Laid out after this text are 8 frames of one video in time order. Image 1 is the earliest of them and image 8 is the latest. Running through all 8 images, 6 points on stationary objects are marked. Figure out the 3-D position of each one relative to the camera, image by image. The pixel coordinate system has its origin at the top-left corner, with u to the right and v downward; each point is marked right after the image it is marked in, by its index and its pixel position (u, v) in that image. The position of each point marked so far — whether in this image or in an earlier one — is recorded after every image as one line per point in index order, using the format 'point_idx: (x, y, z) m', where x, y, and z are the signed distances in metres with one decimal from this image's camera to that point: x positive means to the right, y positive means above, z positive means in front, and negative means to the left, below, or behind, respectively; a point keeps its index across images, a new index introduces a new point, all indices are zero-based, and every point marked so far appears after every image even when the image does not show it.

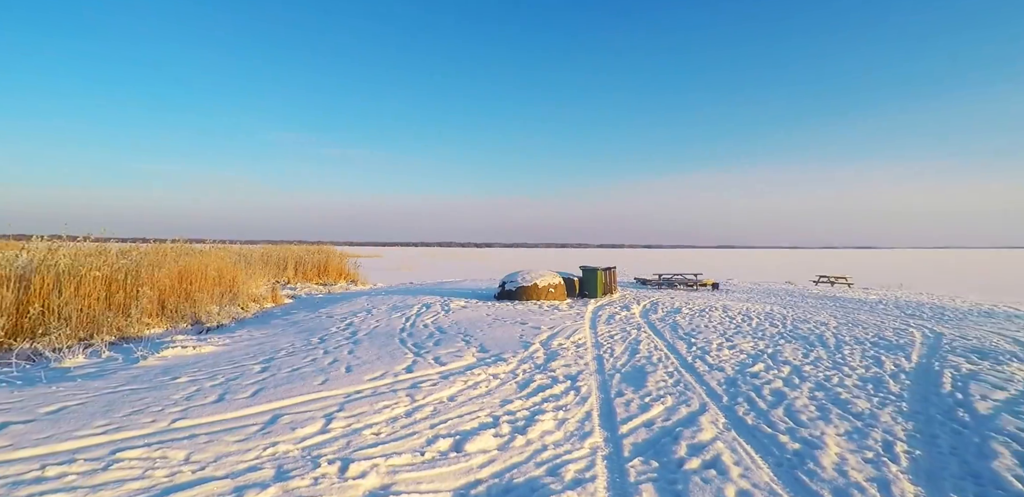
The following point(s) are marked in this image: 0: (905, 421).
0: (+3.7, -1.6, +4.2) m
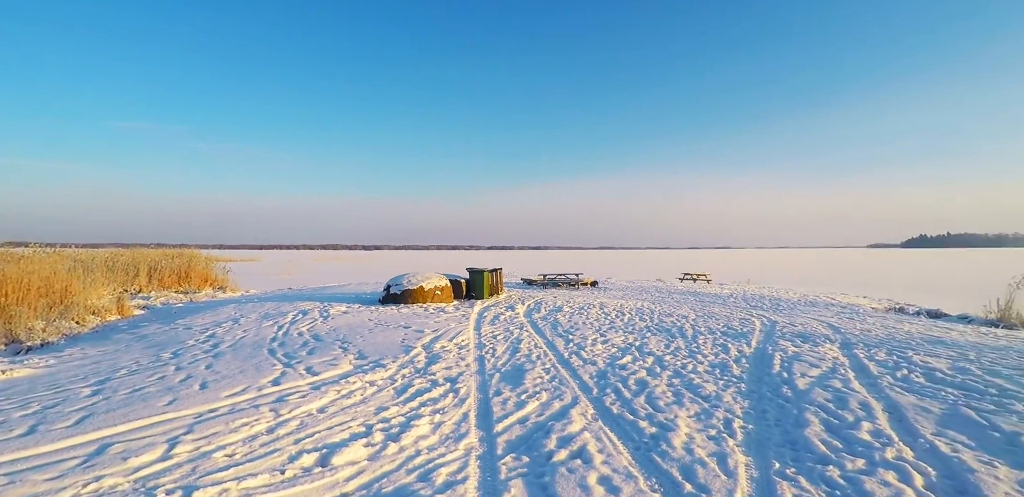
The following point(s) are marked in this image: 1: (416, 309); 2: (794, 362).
0: (+2.4, -1.6, +4.7) m
1: (-1.9, -1.1, +8.1) m
2: (+3.3, -1.4, +5.3) m
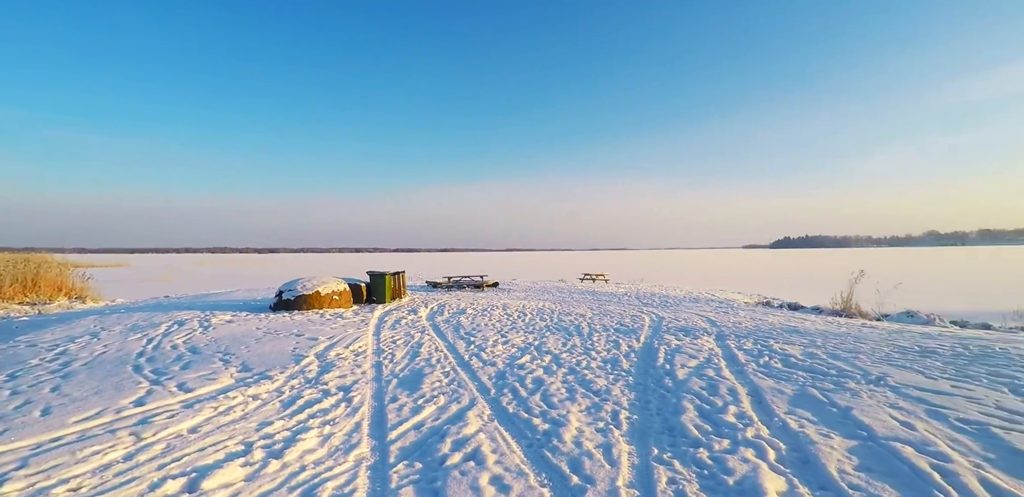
0: (+1.3, -1.6, +5.0) m
1: (-3.5, -1.2, +7.7) m
2: (+2.1, -1.4, +5.7) m
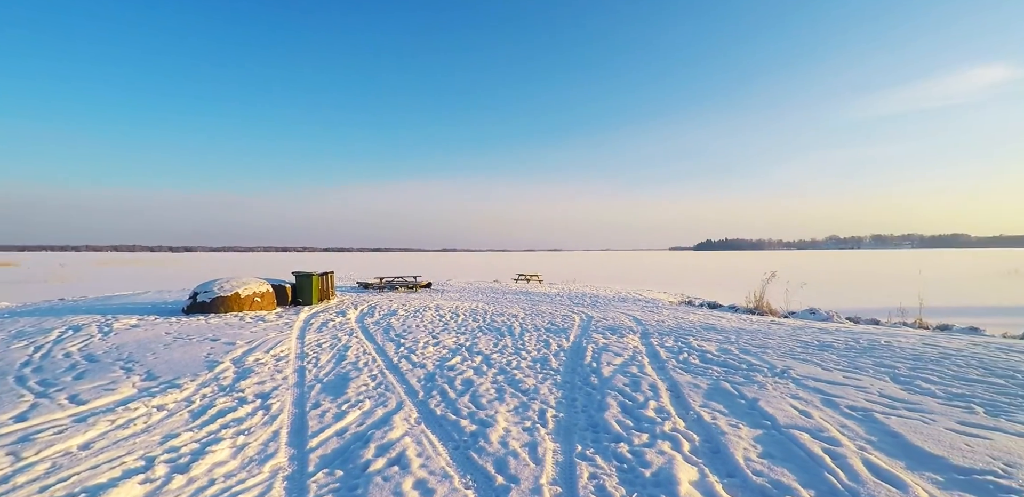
0: (+0.5, -1.6, +5.0) m
1: (-4.6, -1.2, +7.2) m
2: (+1.2, -1.4, +5.9) m
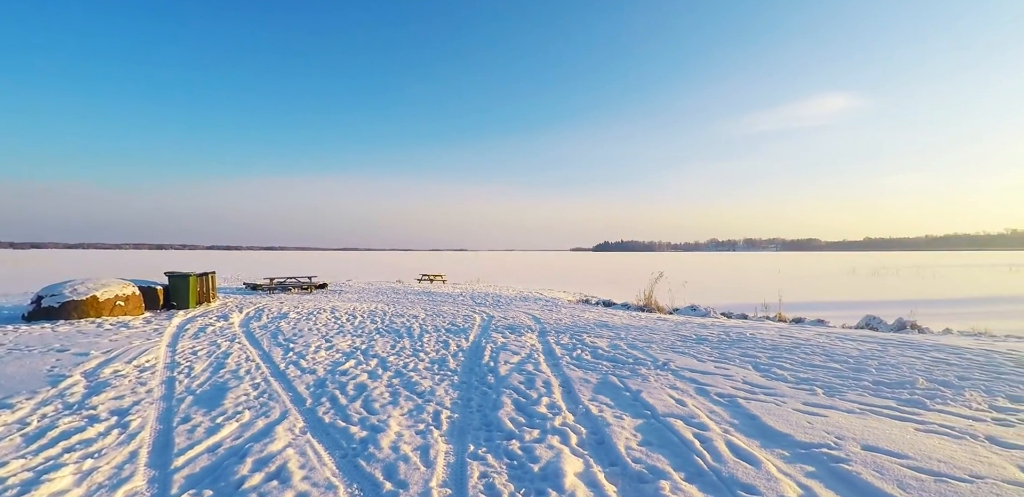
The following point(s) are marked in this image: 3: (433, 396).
0: (-0.7, -1.6, +5.0) m
1: (-6.0, -1.1, +6.4) m
2: (-0.1, -1.4, +6.0) m
3: (-0.9, -1.7, +4.9) m
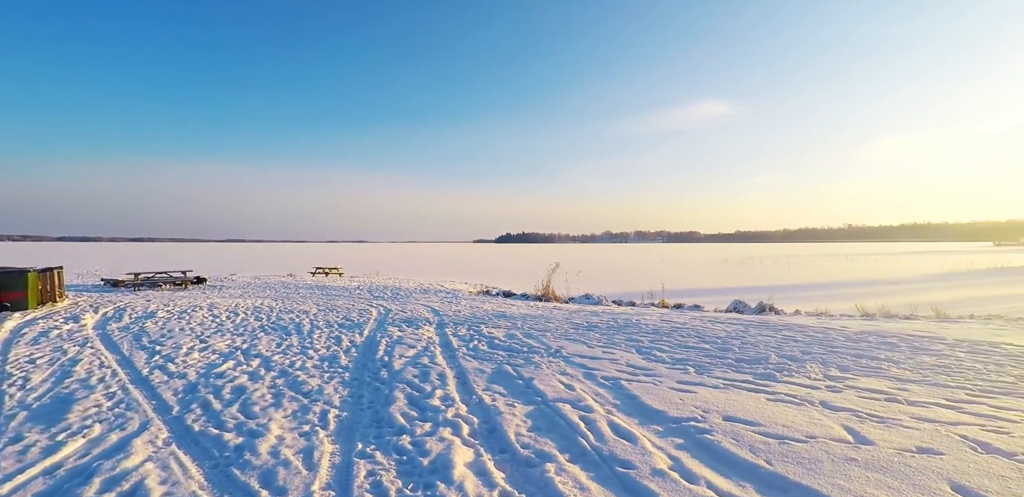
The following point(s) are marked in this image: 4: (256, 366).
0: (-1.9, -1.6, +4.9) m
1: (-7.3, -1.0, +5.3) m
2: (-1.5, -1.3, +5.9) m
3: (-2.0, -1.6, +4.7) m
4: (-2.9, -1.4, +5.2) m
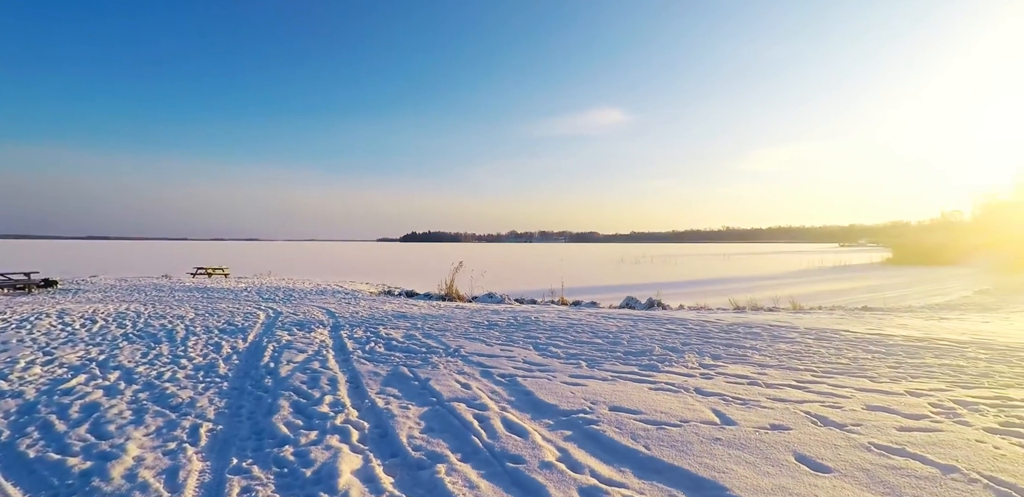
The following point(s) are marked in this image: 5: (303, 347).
0: (-3.0, -1.6, +4.6) m
1: (-8.5, -1.0, +4.1) m
2: (-2.8, -1.3, +5.6) m
3: (-3.2, -1.6, +4.4) m
4: (-4.1, -1.4, +4.7) m
5: (-2.6, -1.3, +5.8) m
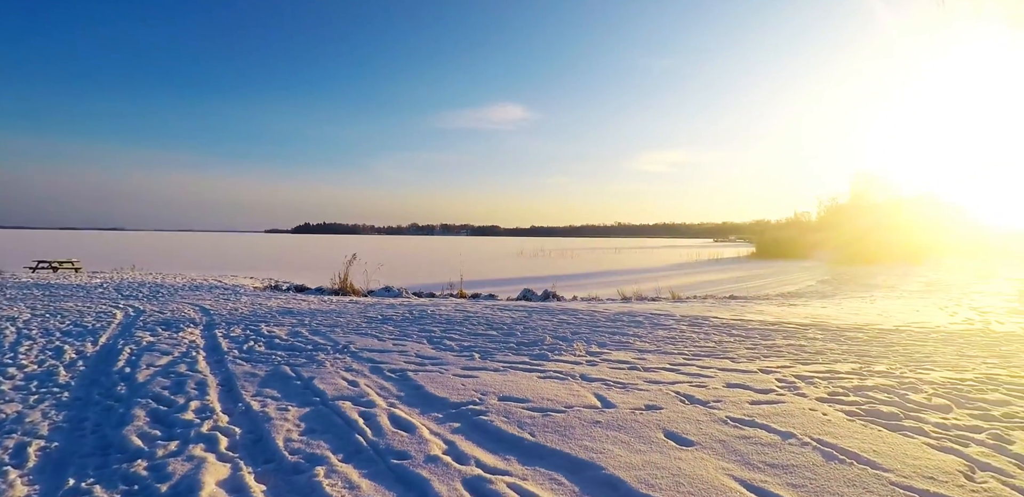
0: (-4.1, -1.5, +4.1) m
1: (-9.5, -0.9, +2.7) m
2: (-4.1, -1.2, +5.1) m
3: (-4.3, -1.5, +3.9) m
4: (-5.3, -1.3, +4.0) m
5: (-4.0, -1.2, +5.4) m
